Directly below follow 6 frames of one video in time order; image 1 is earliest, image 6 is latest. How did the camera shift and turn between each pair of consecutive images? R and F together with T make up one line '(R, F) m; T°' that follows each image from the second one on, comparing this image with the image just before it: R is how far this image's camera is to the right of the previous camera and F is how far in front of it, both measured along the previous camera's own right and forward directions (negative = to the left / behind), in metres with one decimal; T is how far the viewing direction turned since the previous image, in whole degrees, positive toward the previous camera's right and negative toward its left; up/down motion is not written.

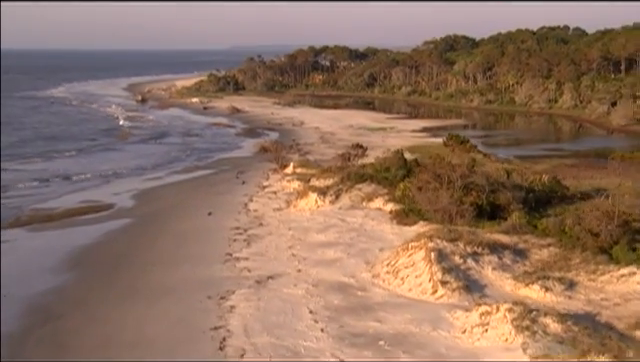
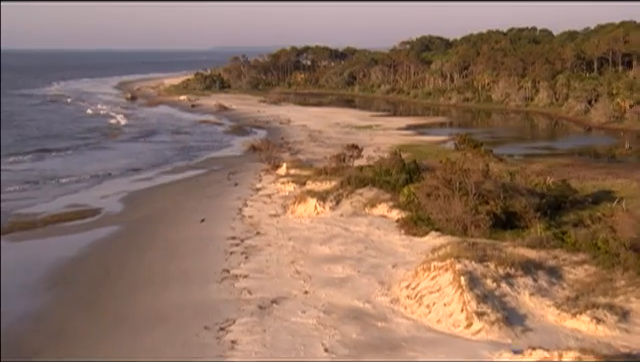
(-0.2, +0.8) m; +1°
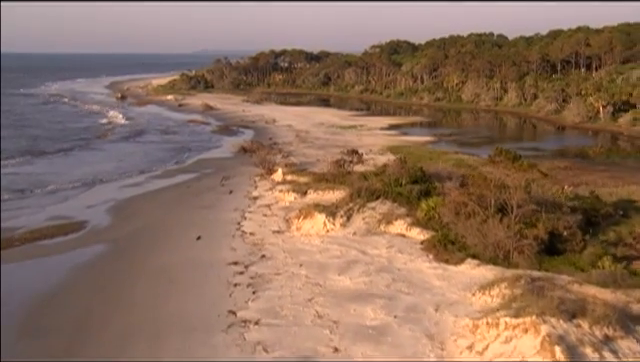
(-0.3, +1.4) m; +1°
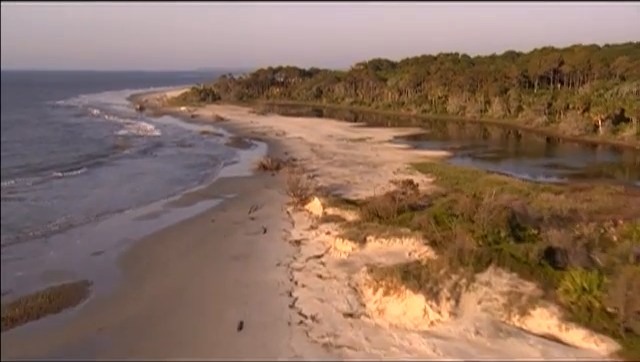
(-1.0, +4.0) m; -1°
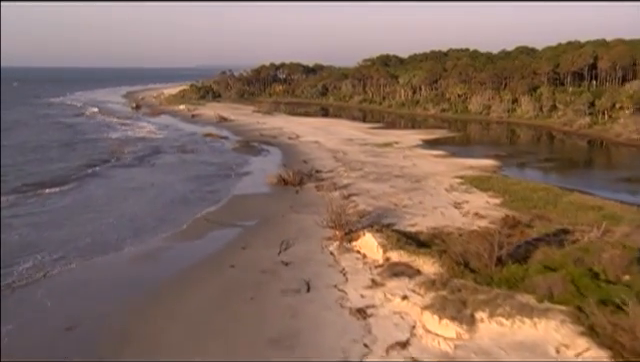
(-1.4, +5.9) m; 0°
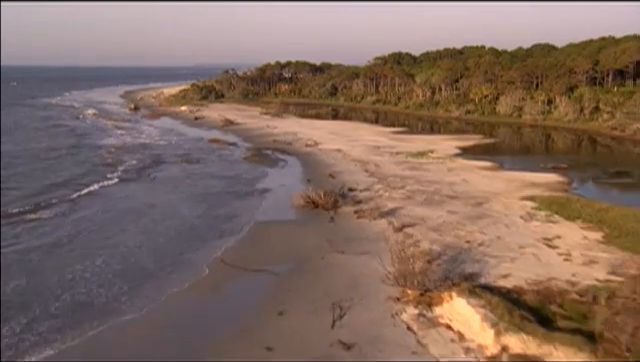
(-1.2, +5.3) m; 0°
